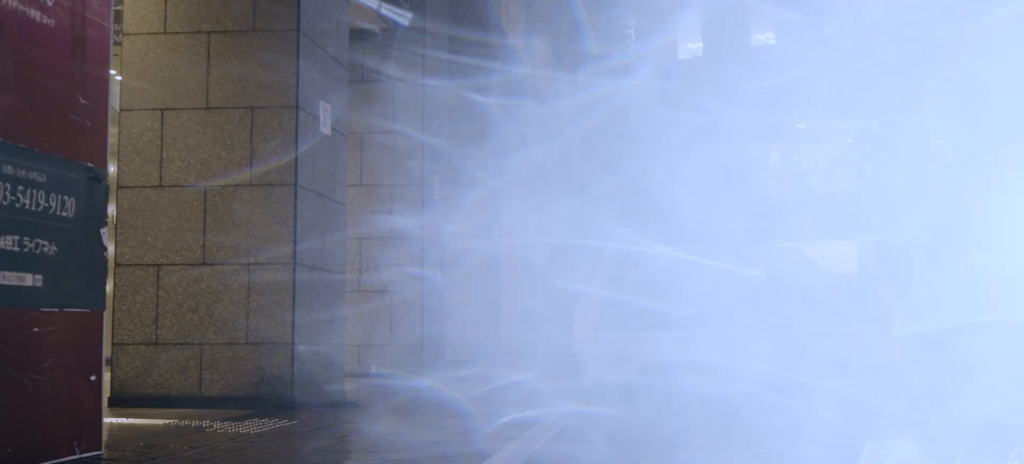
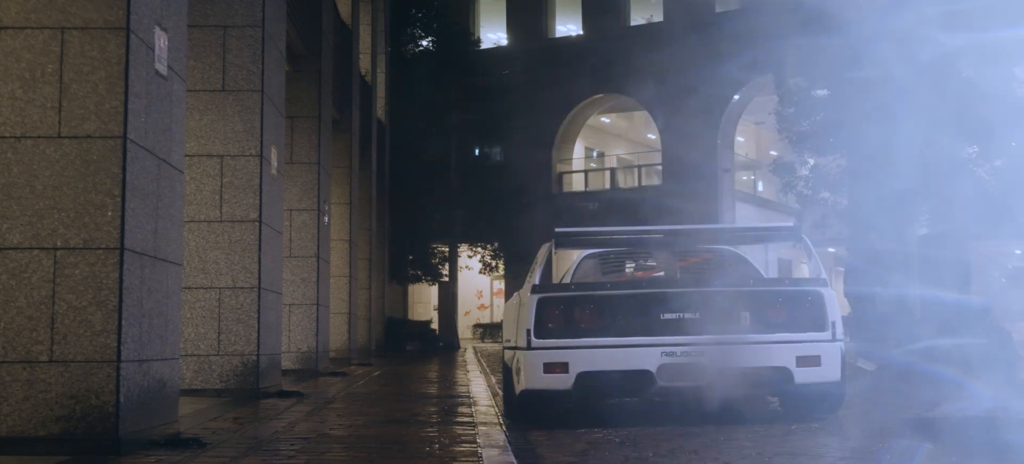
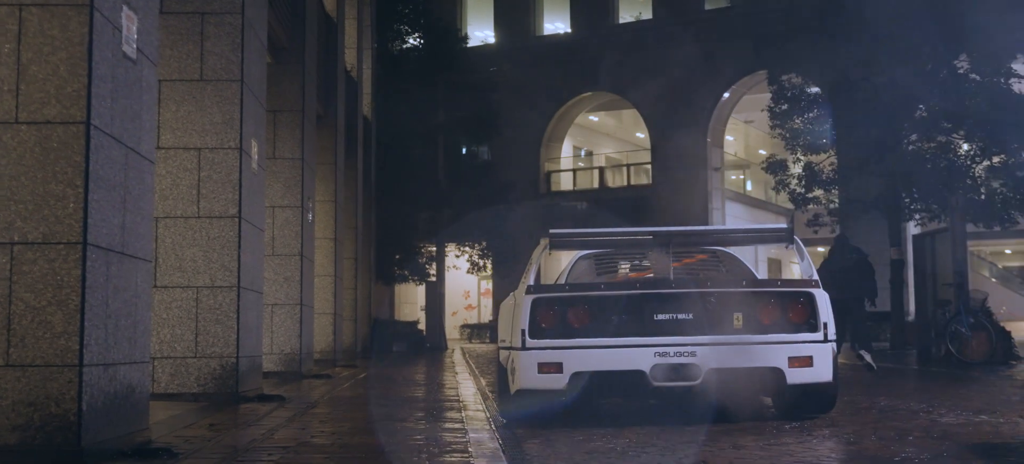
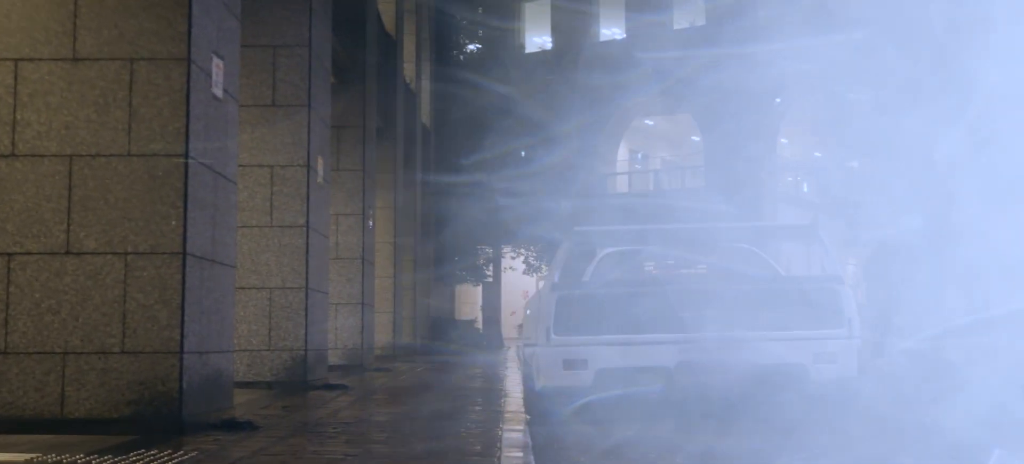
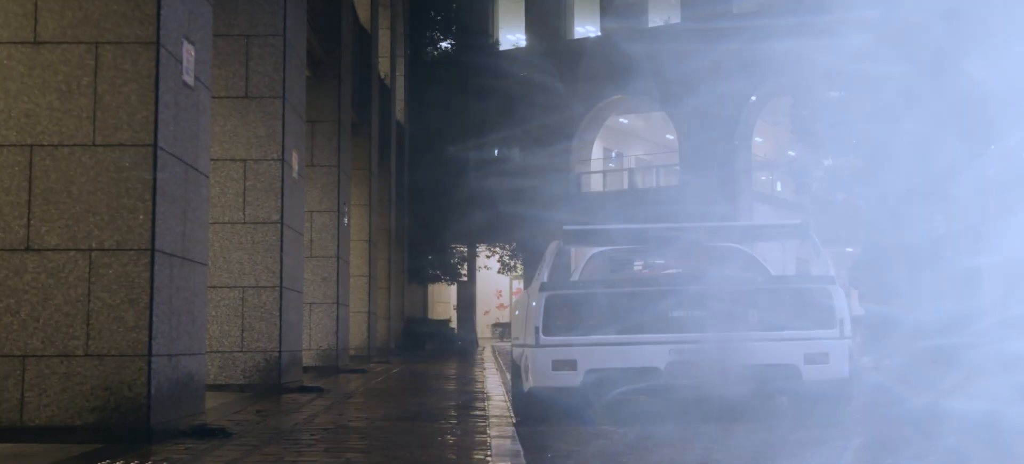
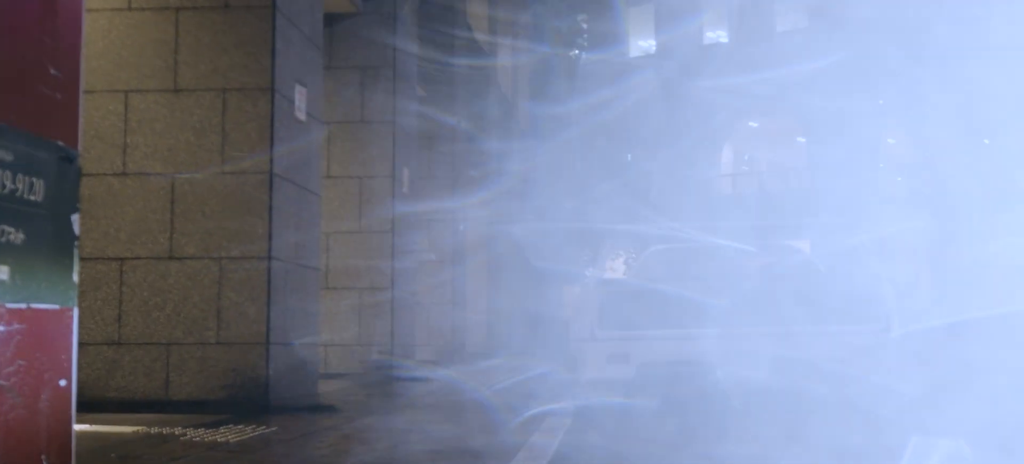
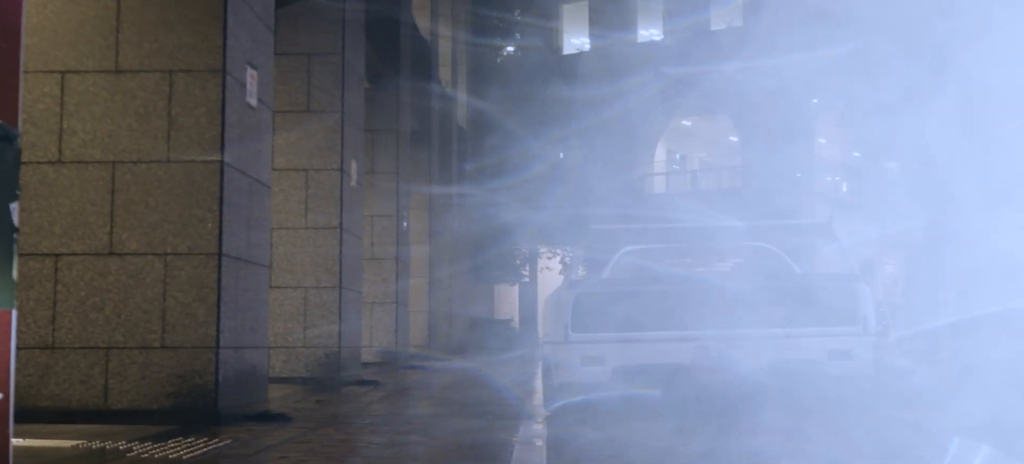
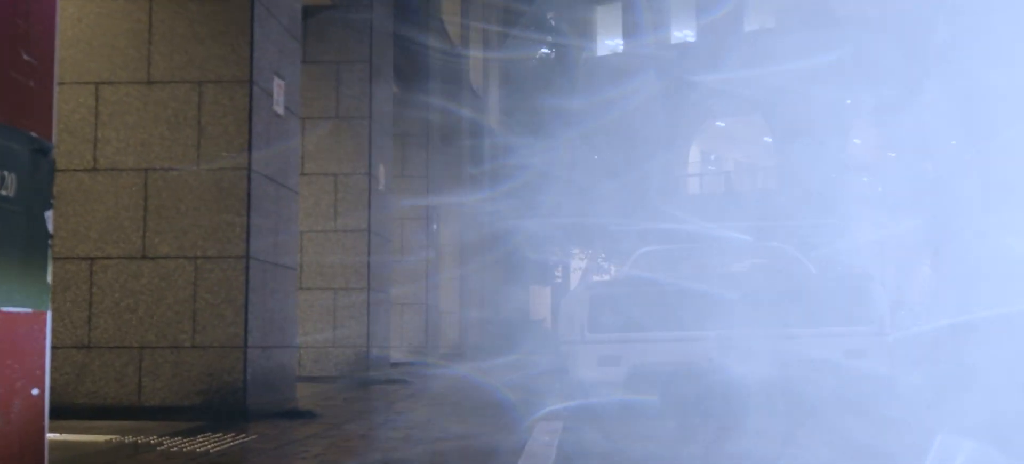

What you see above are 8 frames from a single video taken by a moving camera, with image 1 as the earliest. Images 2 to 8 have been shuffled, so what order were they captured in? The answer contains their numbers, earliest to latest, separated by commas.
6, 8, 7, 4, 5, 2, 3
